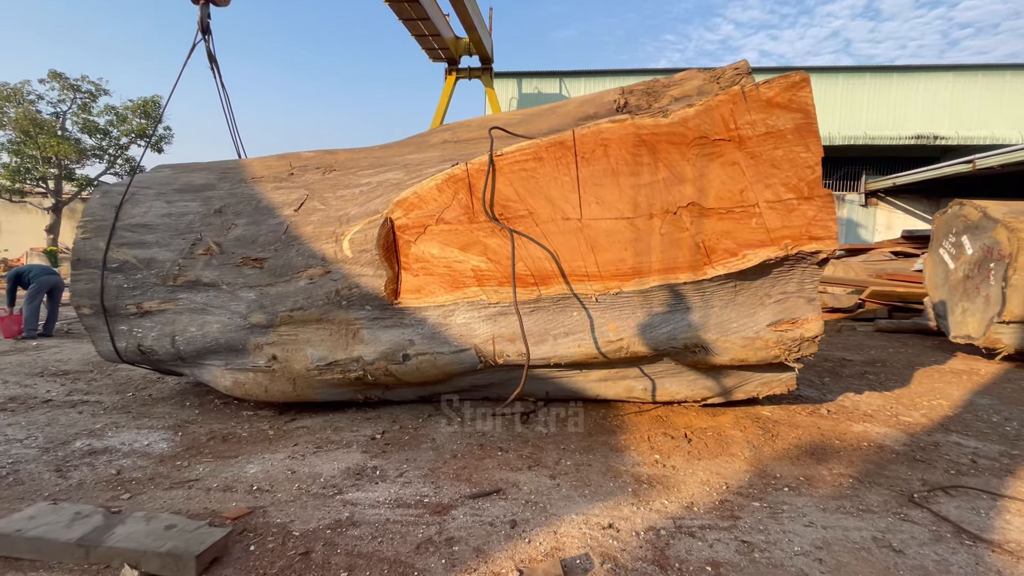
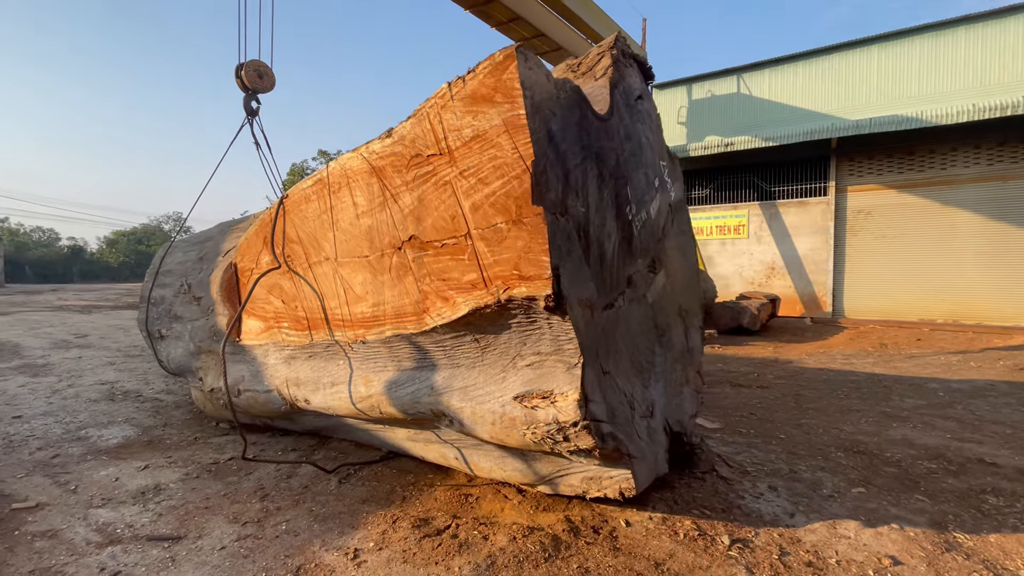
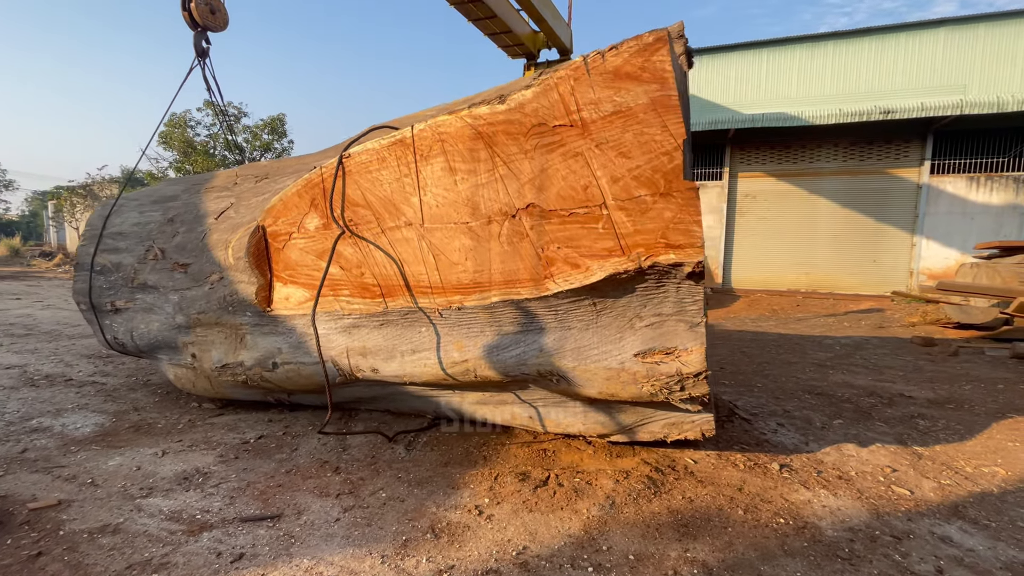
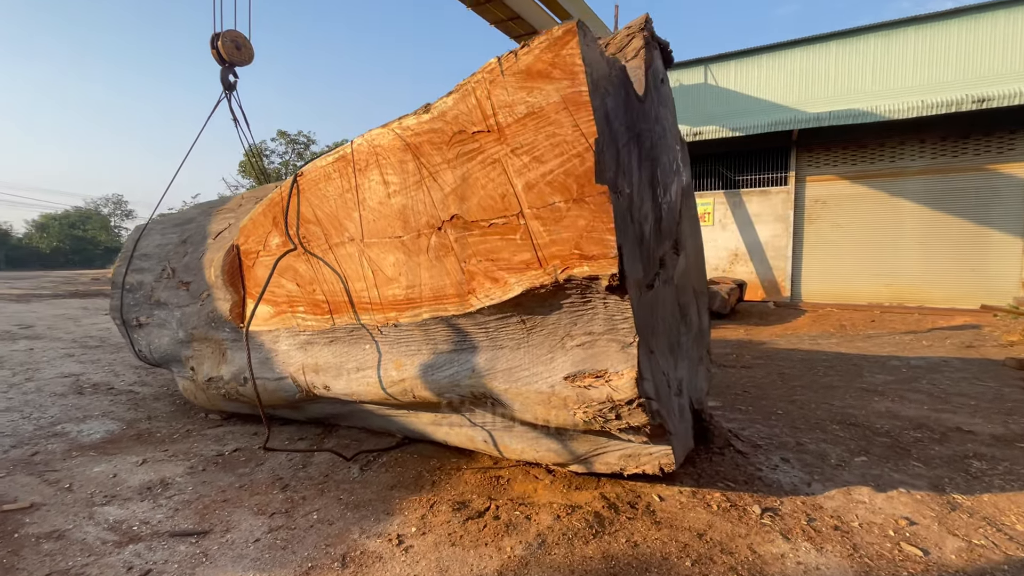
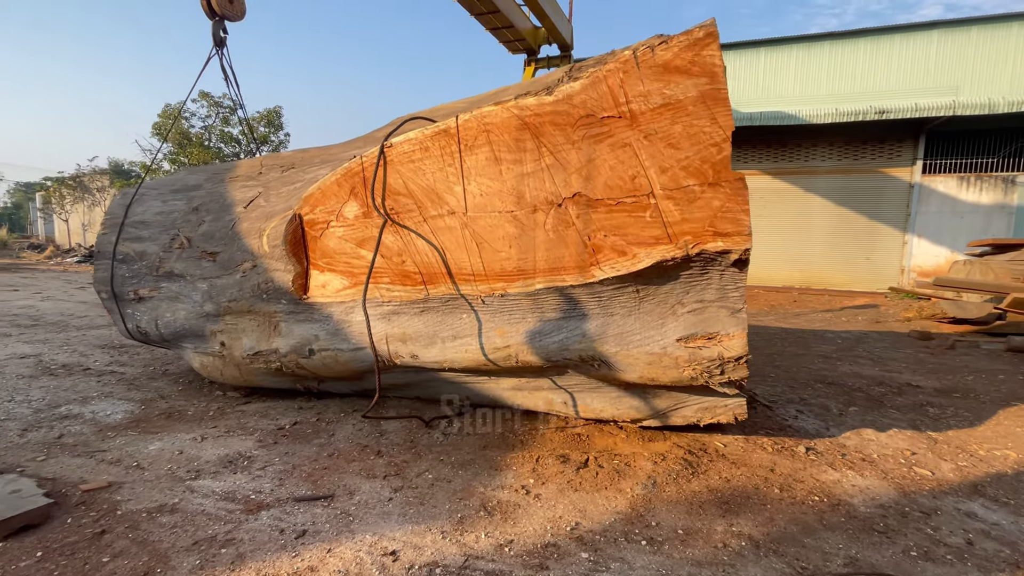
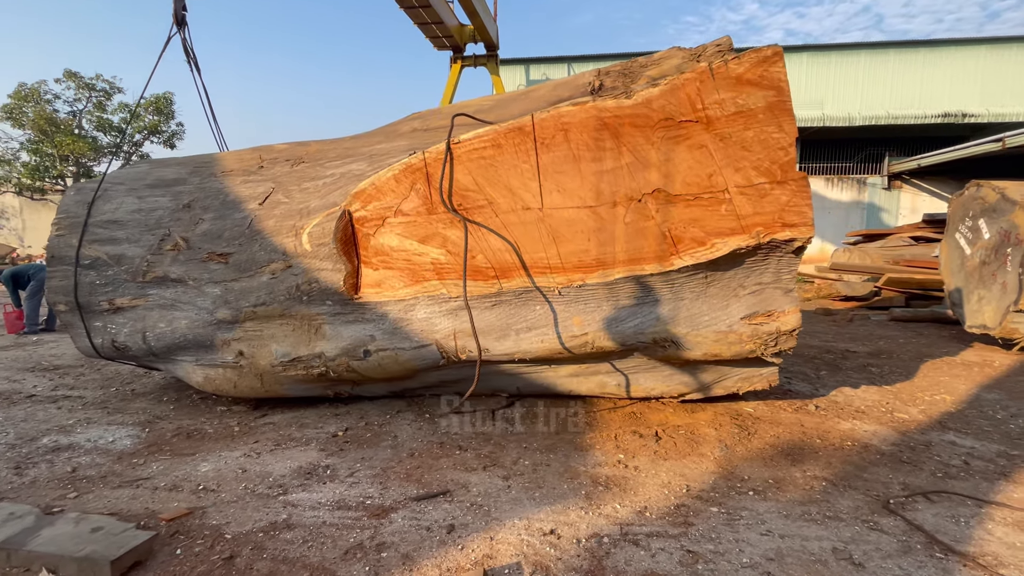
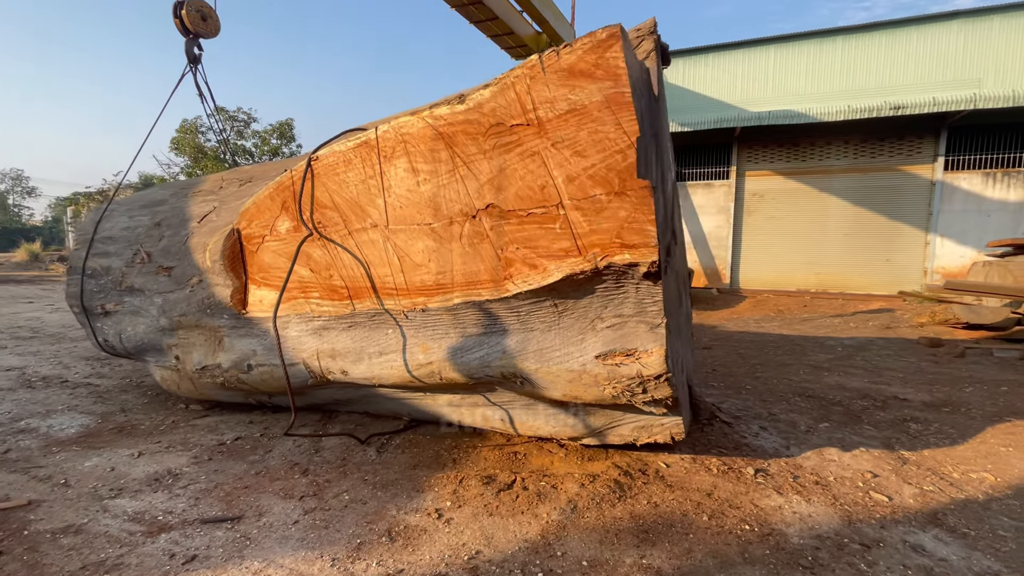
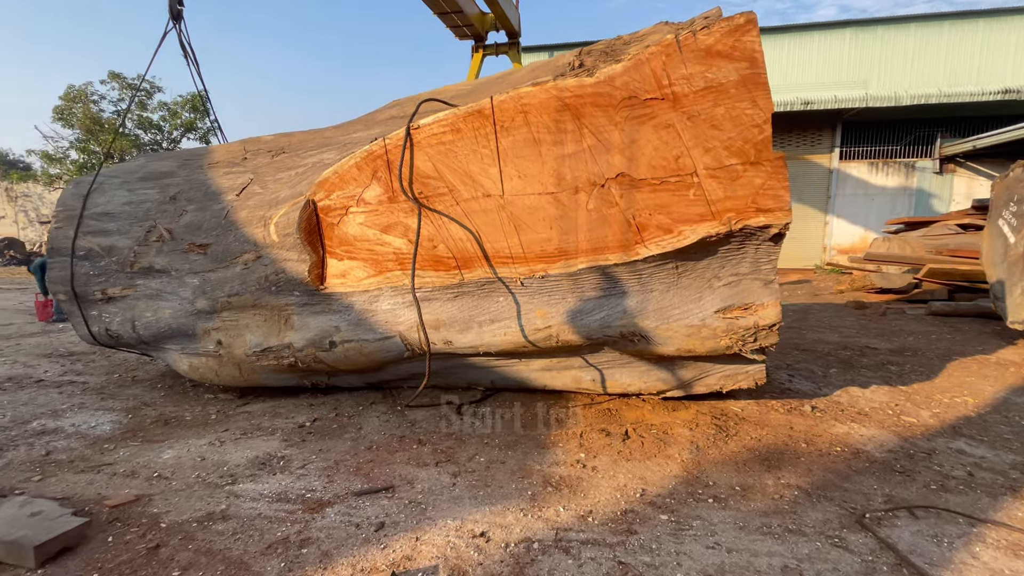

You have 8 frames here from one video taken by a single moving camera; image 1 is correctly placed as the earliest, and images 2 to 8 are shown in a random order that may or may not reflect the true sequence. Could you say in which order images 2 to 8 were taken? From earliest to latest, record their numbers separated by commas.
6, 8, 5, 3, 7, 4, 2
